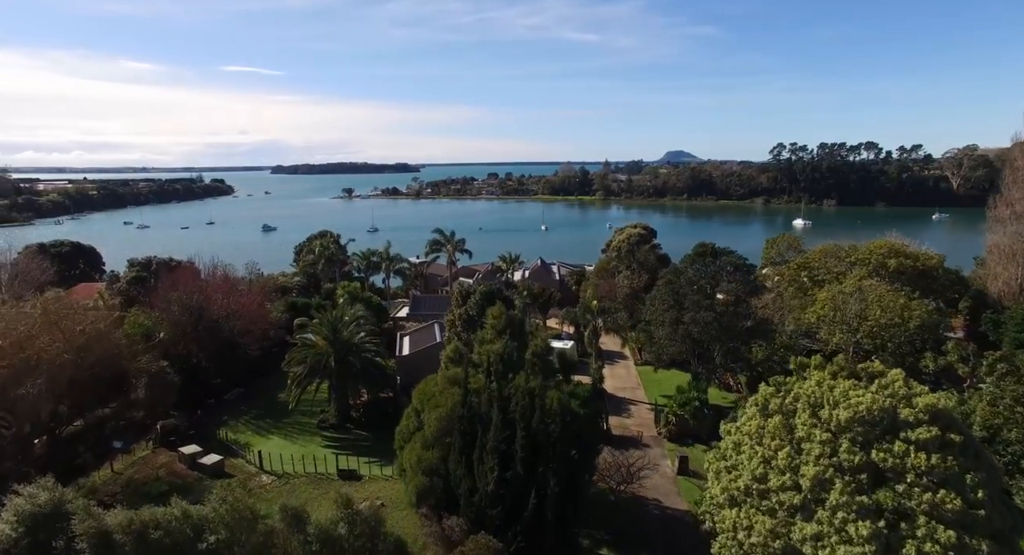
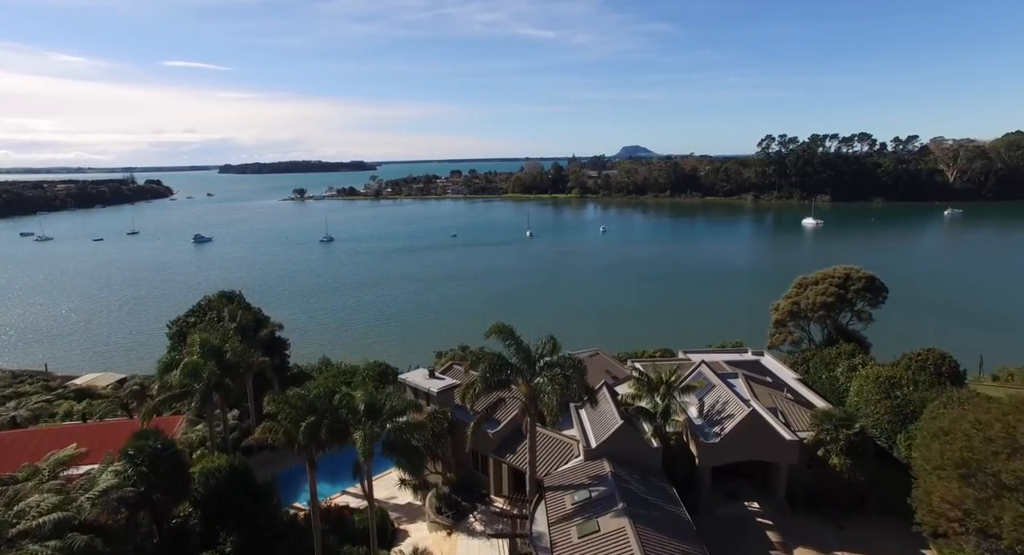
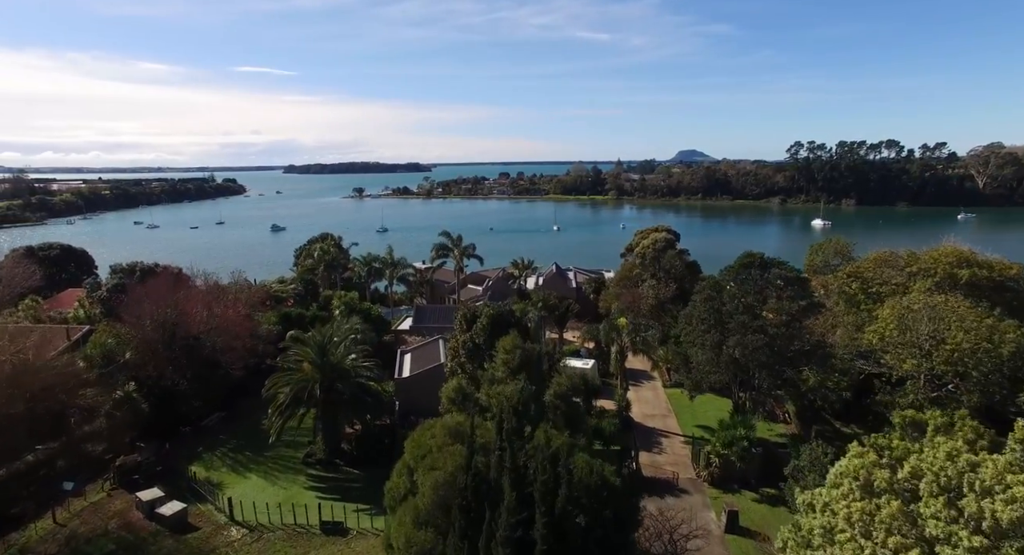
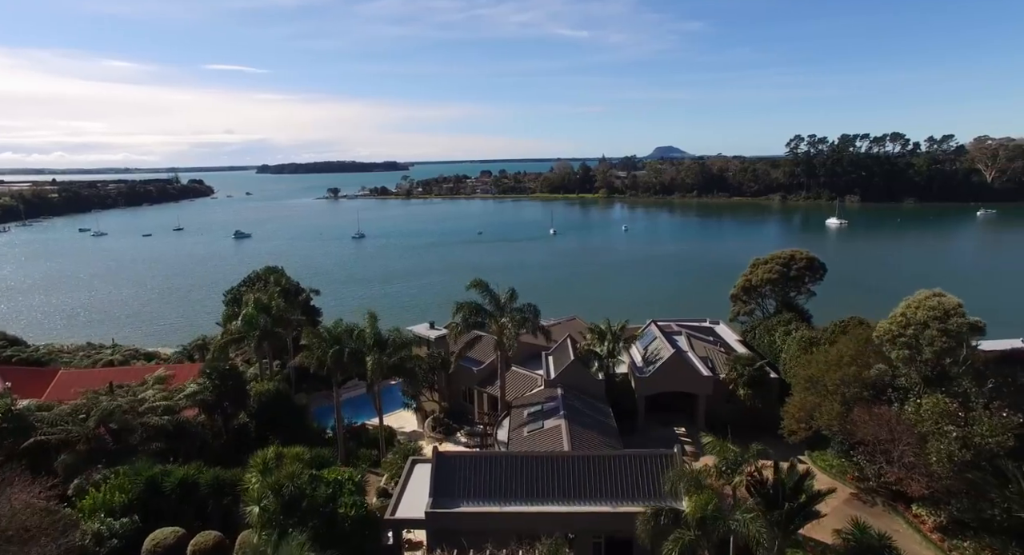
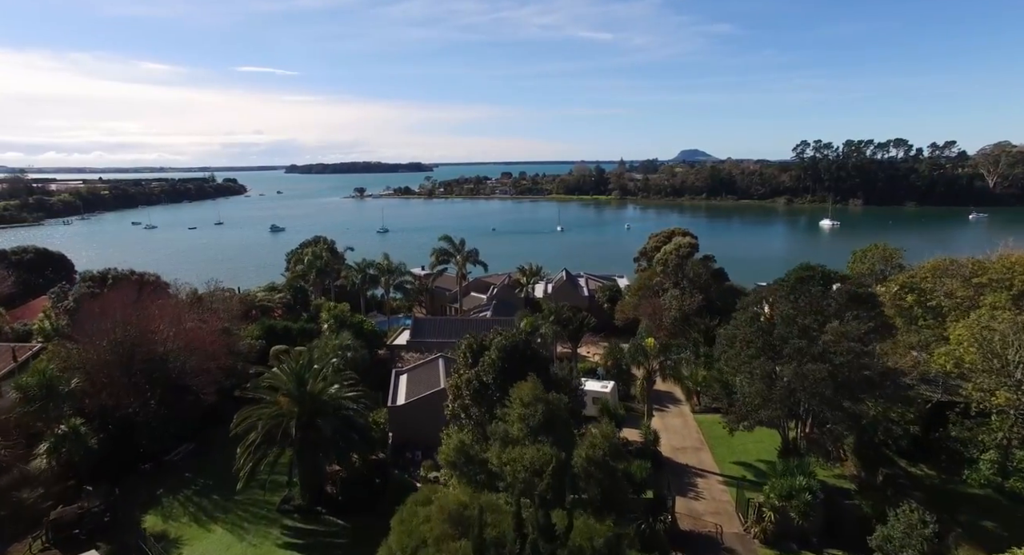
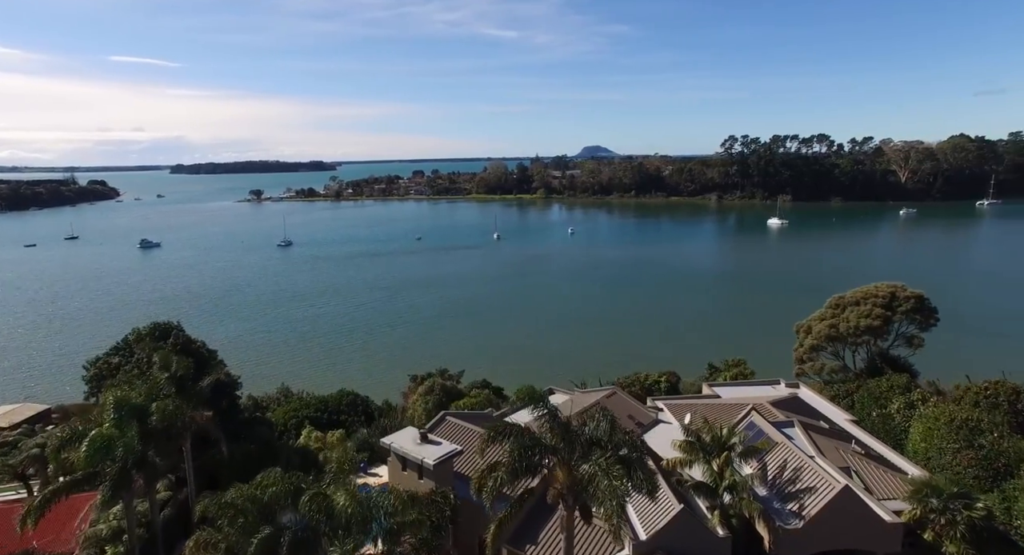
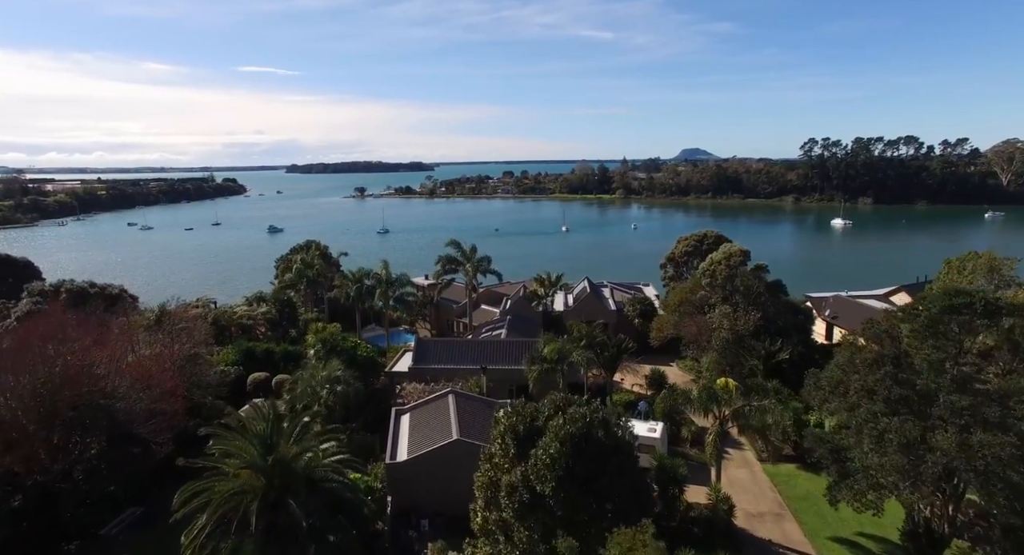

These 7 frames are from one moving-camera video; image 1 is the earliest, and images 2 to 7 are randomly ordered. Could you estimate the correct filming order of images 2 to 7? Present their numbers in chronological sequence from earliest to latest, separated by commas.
3, 5, 7, 4, 2, 6
